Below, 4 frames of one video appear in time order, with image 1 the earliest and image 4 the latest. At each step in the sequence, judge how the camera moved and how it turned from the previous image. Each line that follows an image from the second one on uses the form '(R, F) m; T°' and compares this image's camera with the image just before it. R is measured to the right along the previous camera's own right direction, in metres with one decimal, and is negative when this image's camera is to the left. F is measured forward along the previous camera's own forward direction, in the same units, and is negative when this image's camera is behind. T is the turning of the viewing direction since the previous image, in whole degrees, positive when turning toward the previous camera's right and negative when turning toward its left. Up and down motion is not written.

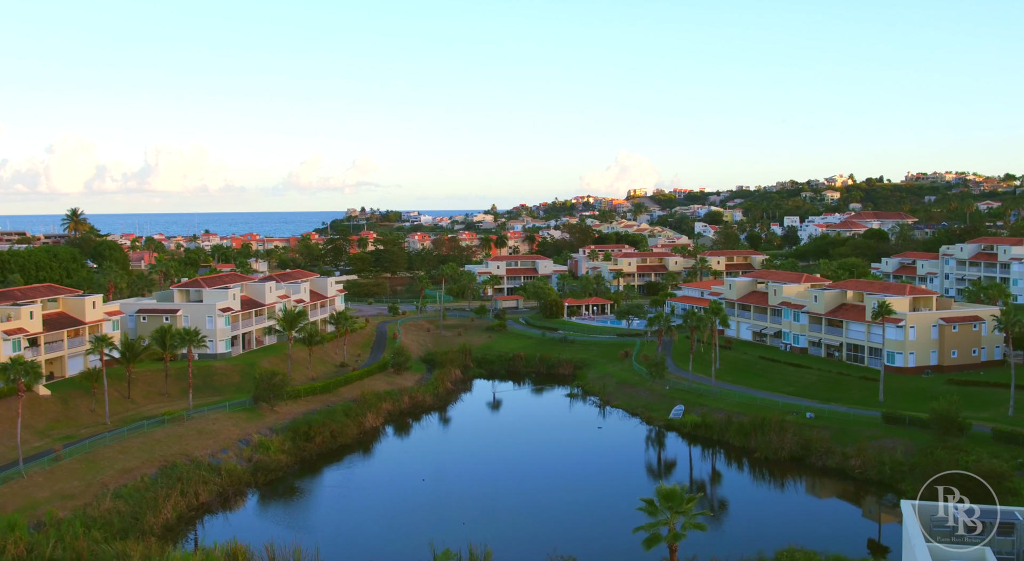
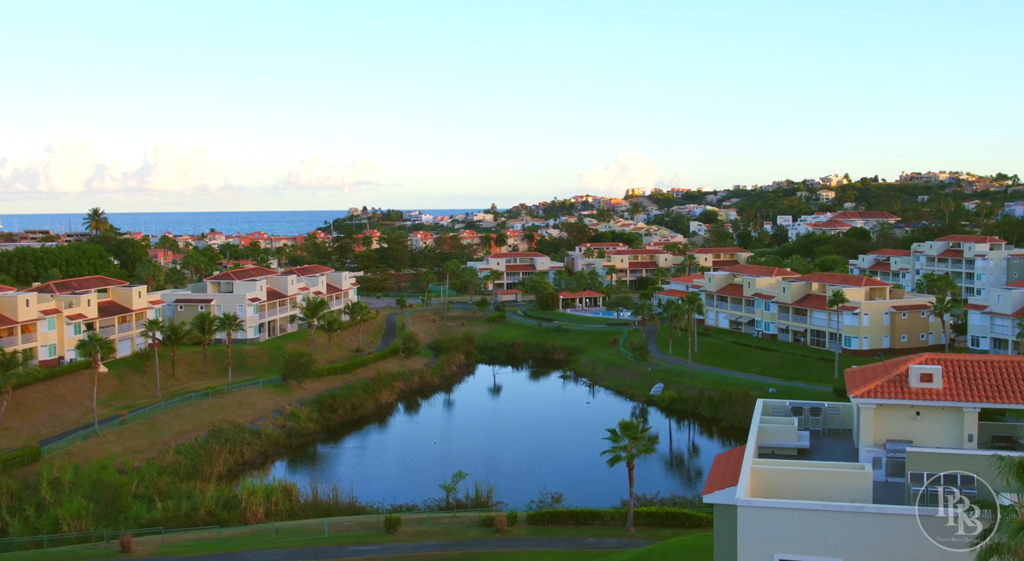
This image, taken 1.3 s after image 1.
(+0.1, -8.1) m; 0°
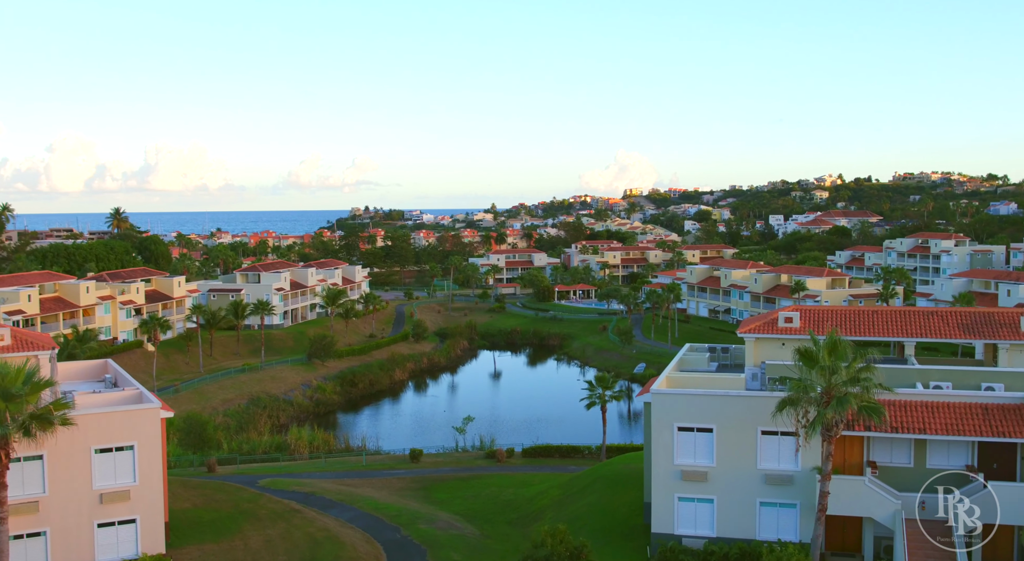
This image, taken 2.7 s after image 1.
(+0.1, -8.9) m; 0°
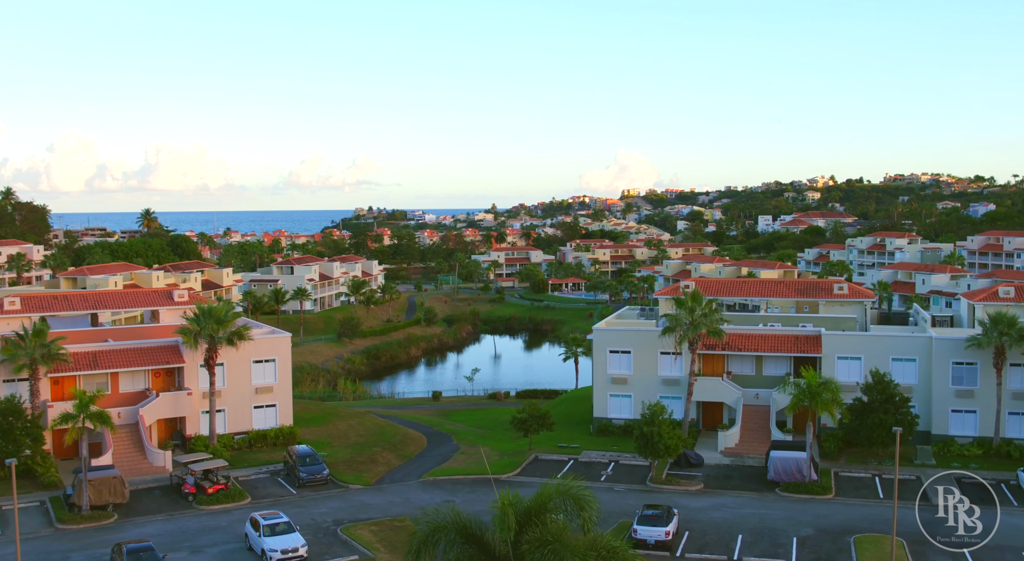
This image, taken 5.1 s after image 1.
(+0.3, -14.5) m; 0°
